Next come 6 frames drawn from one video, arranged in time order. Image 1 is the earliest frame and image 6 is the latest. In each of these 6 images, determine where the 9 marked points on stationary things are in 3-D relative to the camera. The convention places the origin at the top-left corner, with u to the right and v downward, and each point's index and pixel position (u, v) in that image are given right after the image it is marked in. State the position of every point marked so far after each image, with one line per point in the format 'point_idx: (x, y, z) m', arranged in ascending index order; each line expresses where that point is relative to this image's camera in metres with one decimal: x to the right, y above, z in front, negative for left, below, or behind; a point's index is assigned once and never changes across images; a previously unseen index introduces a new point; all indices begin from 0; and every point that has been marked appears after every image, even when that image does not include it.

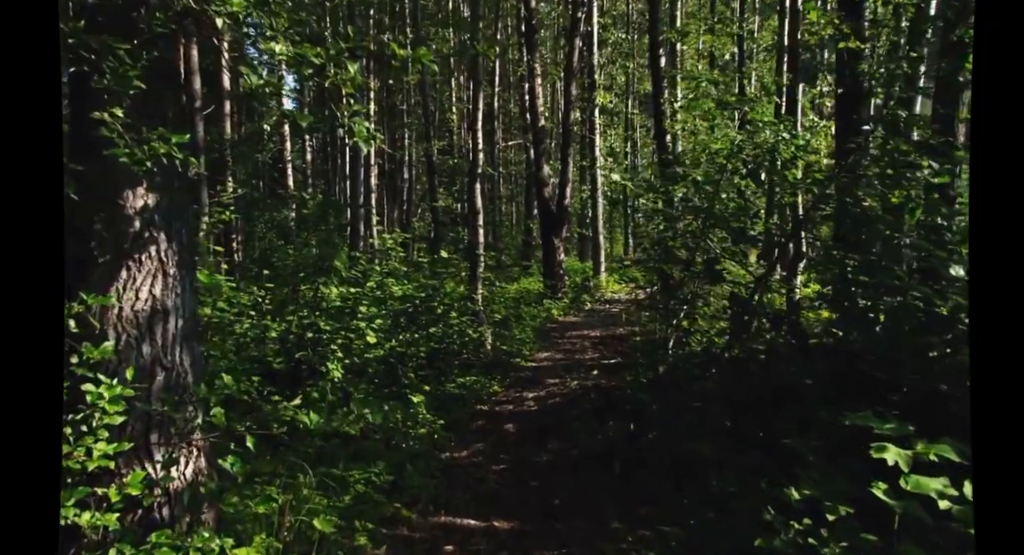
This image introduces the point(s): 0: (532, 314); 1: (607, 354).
0: (+0.4, -0.7, +16.9) m
1: (+1.4, -1.1, +13.6) m
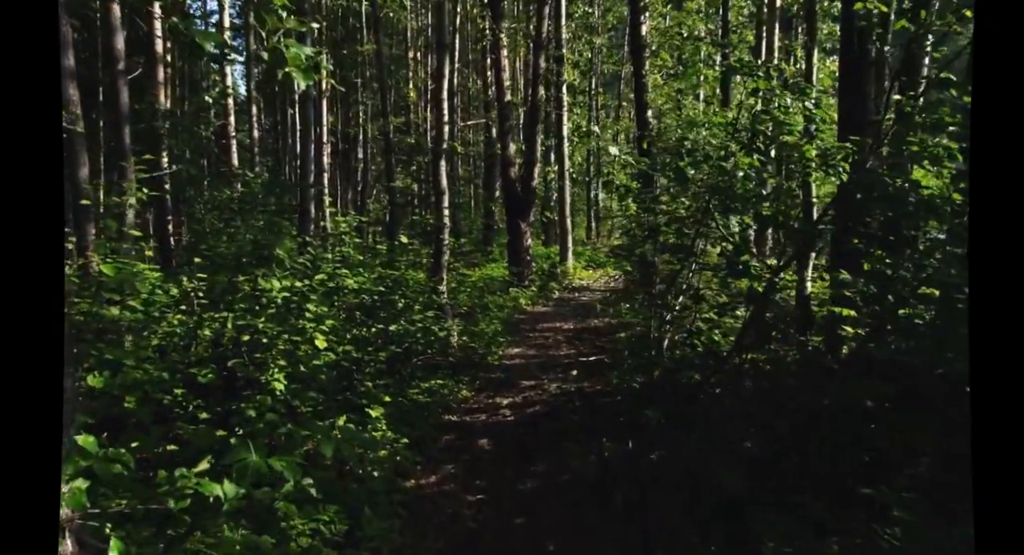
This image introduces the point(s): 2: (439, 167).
0: (-0.2, -0.5, +15.6) m
1: (+1.0, -1.0, +12.4) m
2: (-1.0, +1.6, +13.2) m
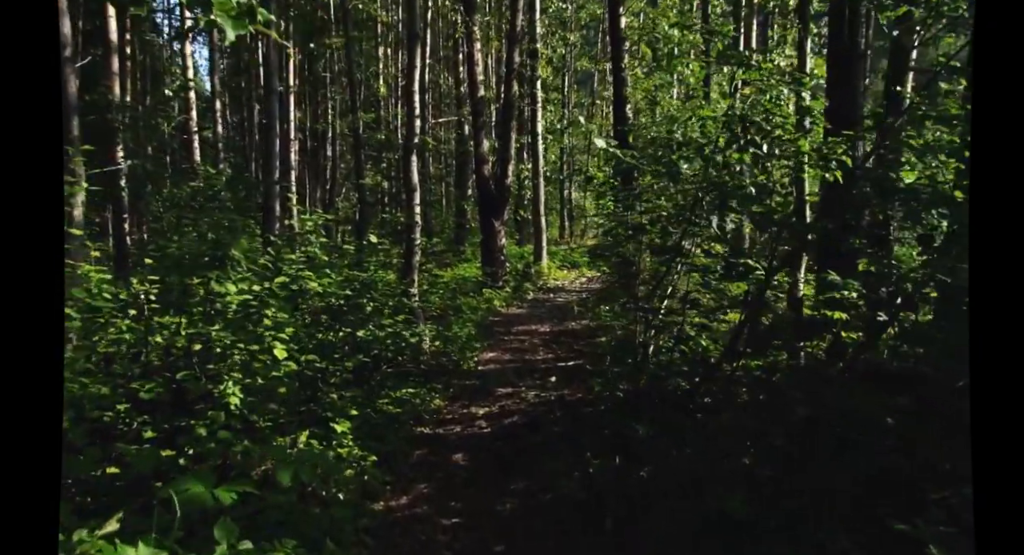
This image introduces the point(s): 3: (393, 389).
0: (-0.6, -0.5, +15.1) m
1: (+0.7, -1.0, +11.9) m
2: (-1.4, +1.6, +12.6) m
3: (-1.1, -1.1, +8.8) m
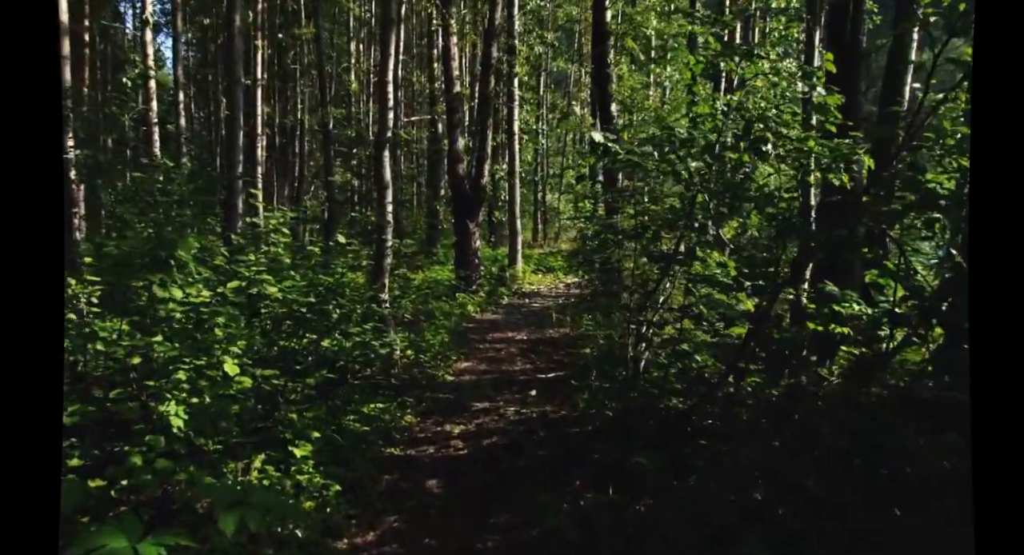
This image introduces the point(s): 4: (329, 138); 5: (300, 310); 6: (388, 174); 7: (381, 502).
0: (-1.0, -0.5, +14.3) m
1: (+0.4, -1.1, +11.2) m
2: (-1.7, +1.5, +11.8) m
3: (-1.3, -1.1, +8.1) m
4: (-3.8, +2.9, +19.3) m
5: (-1.8, -0.3, +8.0) m
6: (-1.6, +1.3, +11.7) m
7: (-1.0, -1.7, +6.9) m
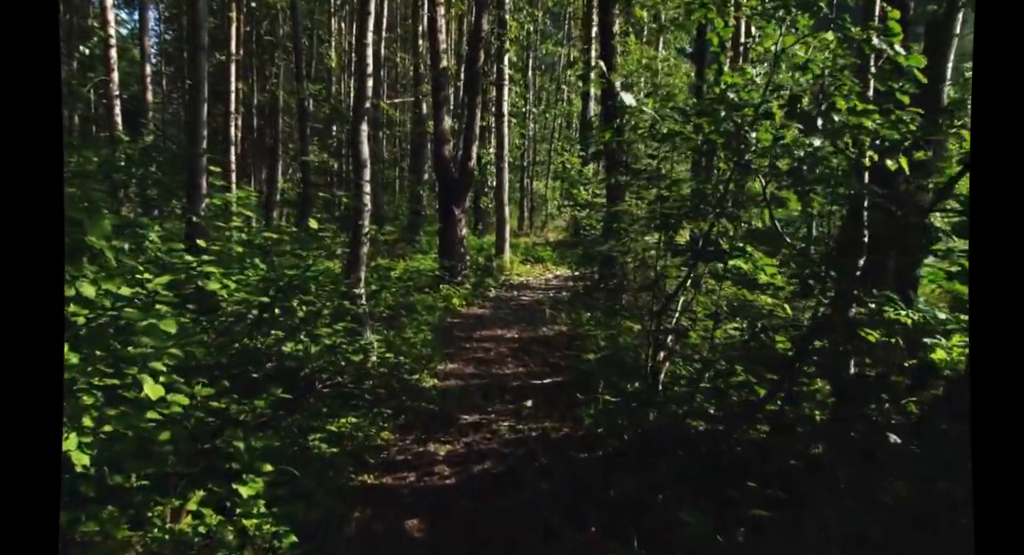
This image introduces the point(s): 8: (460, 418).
0: (-1.2, -0.4, +13.1) m
1: (+0.3, -1.0, +10.0) m
2: (-1.7, +1.6, +10.6) m
3: (-1.4, -1.0, +6.8) m
4: (-4.0, +3.2, +18.0) m
5: (-1.9, -0.2, +6.8) m
6: (-1.6, +1.4, +10.4) m
7: (-1.0, -1.6, +5.7) m
8: (-0.4, -1.2, +7.9) m
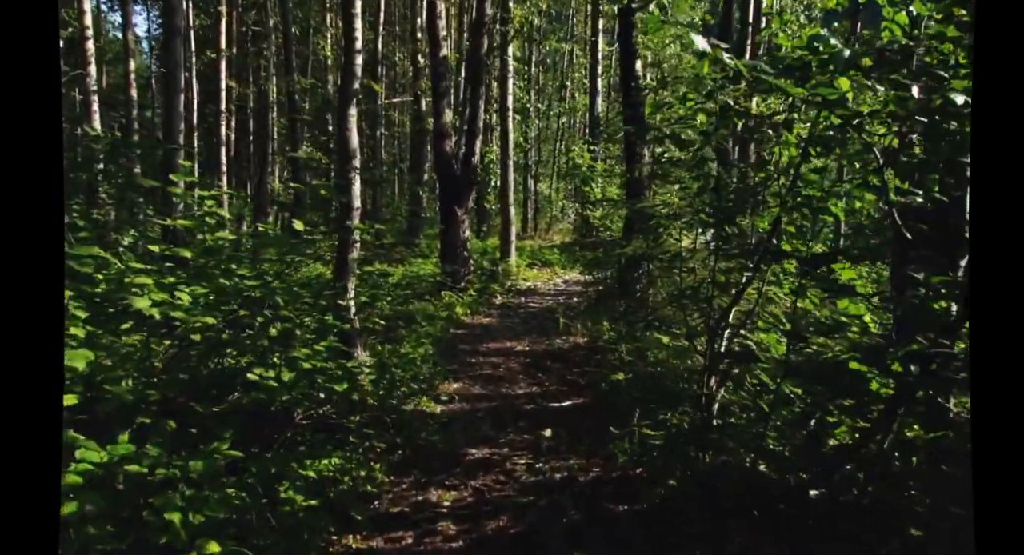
0: (-1.1, -0.5, +11.9) m
1: (+0.4, -1.1, +8.7) m
2: (-1.6, +1.5, +9.3) m
3: (-1.2, -1.1, +5.6) m
4: (-3.9, +3.0, +16.8) m
5: (-1.8, -0.3, +5.5) m
6: (-1.5, +1.3, +9.2) m
7: (-0.9, -1.7, +4.4) m
8: (-0.3, -1.2, +6.6) m
